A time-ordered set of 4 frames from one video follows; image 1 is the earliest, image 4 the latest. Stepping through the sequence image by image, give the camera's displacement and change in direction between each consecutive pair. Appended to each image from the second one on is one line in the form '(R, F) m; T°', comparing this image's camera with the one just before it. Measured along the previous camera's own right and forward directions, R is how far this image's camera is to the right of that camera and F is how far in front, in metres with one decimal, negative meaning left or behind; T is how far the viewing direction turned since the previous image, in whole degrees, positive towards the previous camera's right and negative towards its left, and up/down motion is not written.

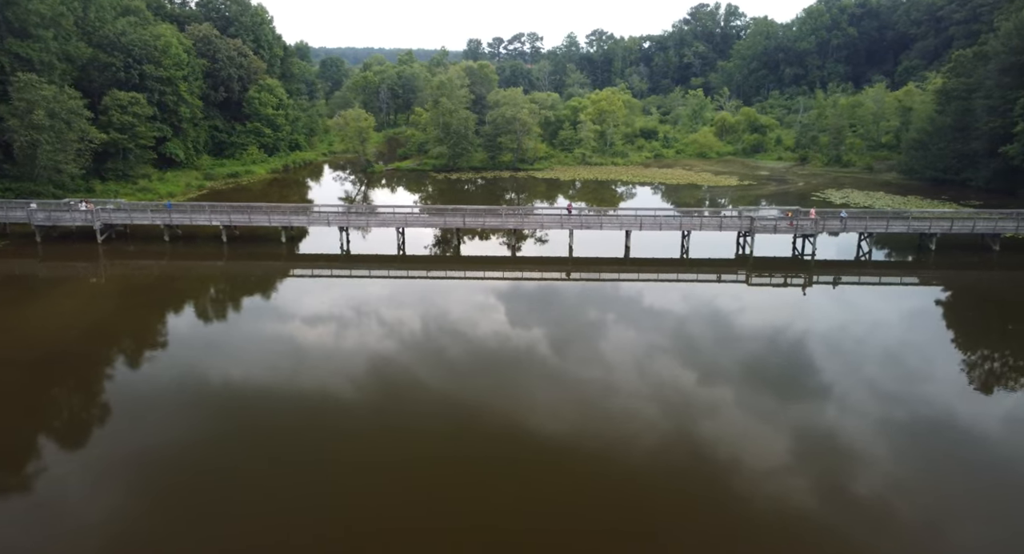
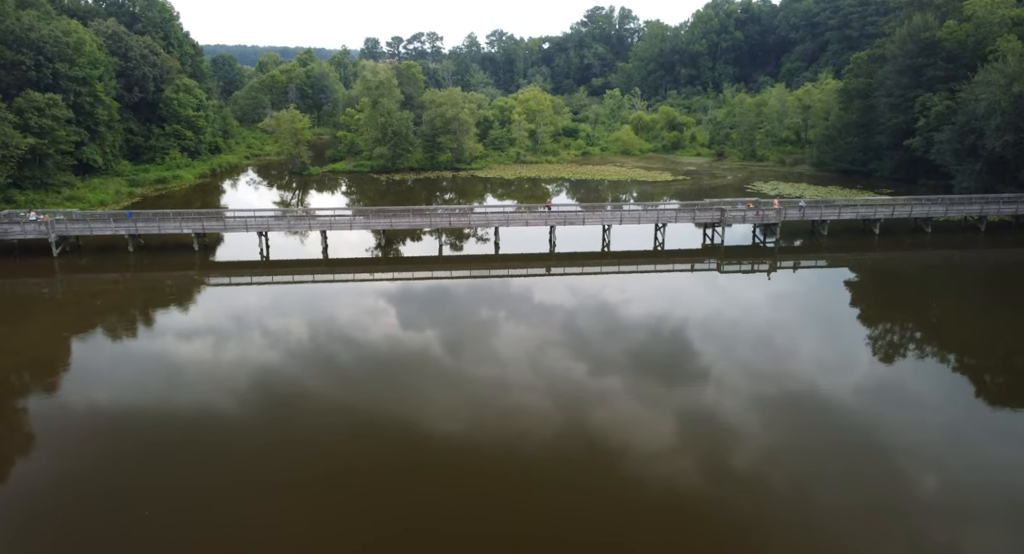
(-1.8, -0.2) m; +8°
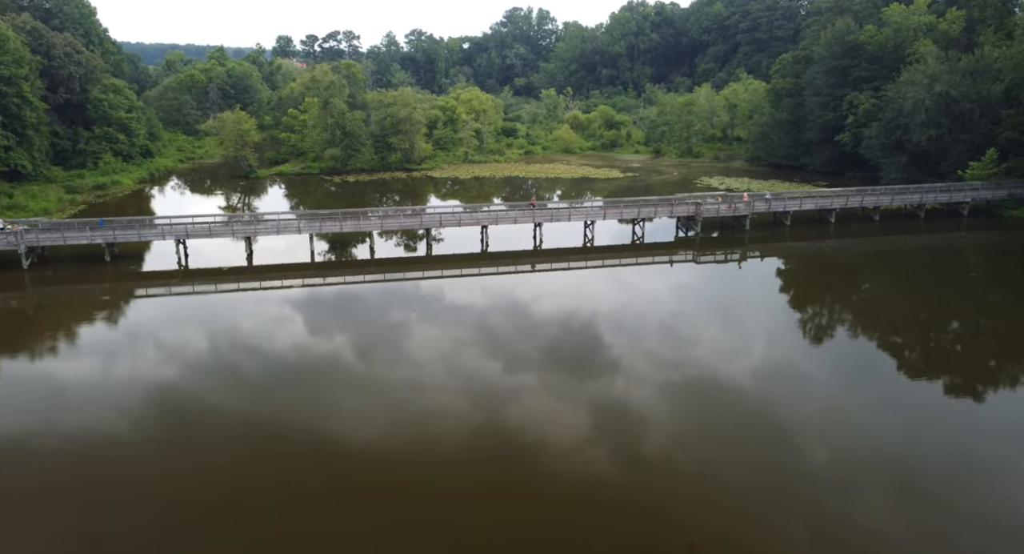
(-1.5, -0.3) m; +6°
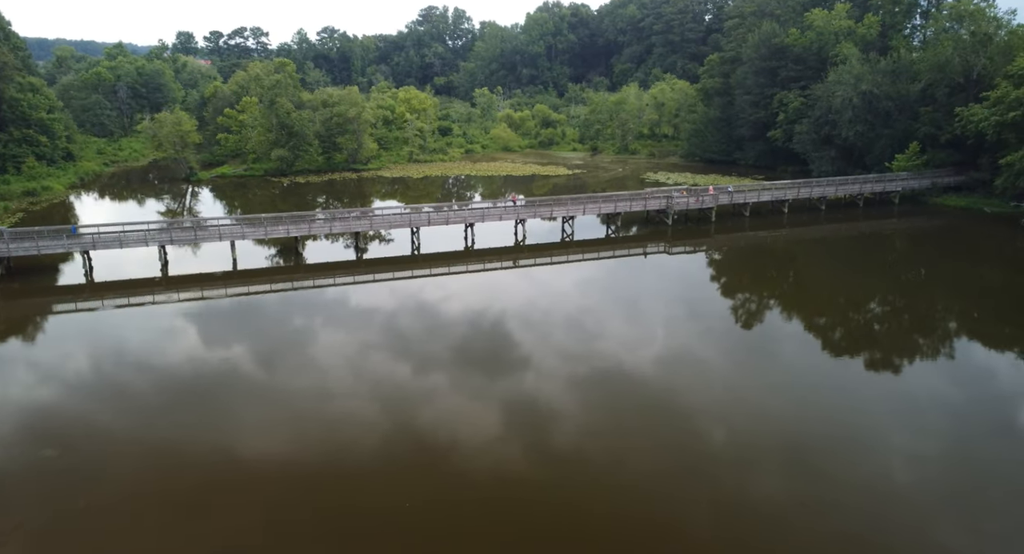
(-1.5, -0.4) m; +6°
